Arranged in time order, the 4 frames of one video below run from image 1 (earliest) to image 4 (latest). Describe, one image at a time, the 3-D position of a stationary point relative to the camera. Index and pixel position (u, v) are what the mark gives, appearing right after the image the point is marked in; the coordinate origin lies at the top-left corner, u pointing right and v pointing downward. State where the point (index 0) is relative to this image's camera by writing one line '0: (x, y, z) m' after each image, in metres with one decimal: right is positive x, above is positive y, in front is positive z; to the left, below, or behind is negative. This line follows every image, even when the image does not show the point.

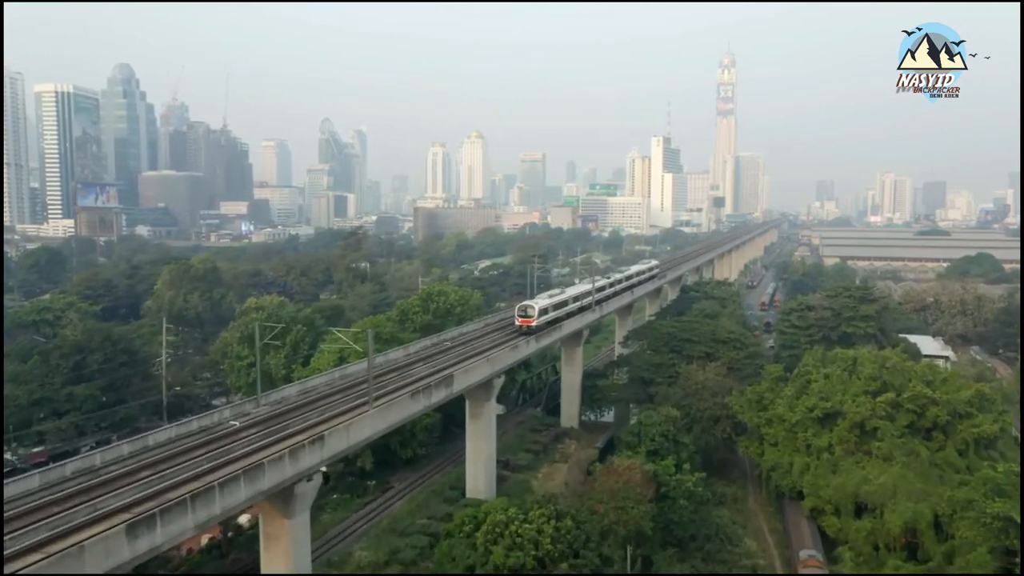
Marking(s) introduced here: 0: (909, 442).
0: (+10.4, -4.0, +19.5) m
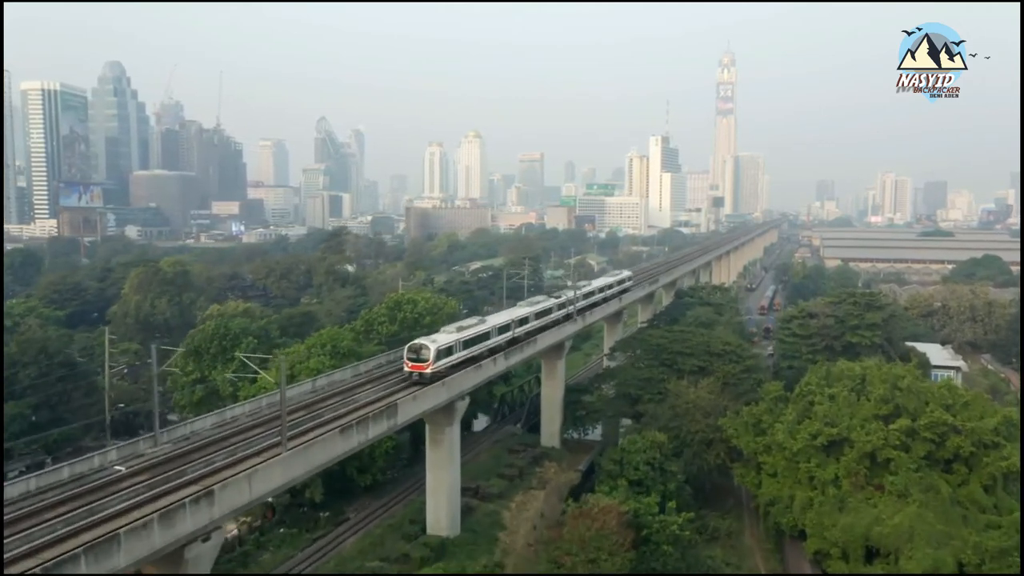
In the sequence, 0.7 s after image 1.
0: (+9.5, -4.3, +17.0) m
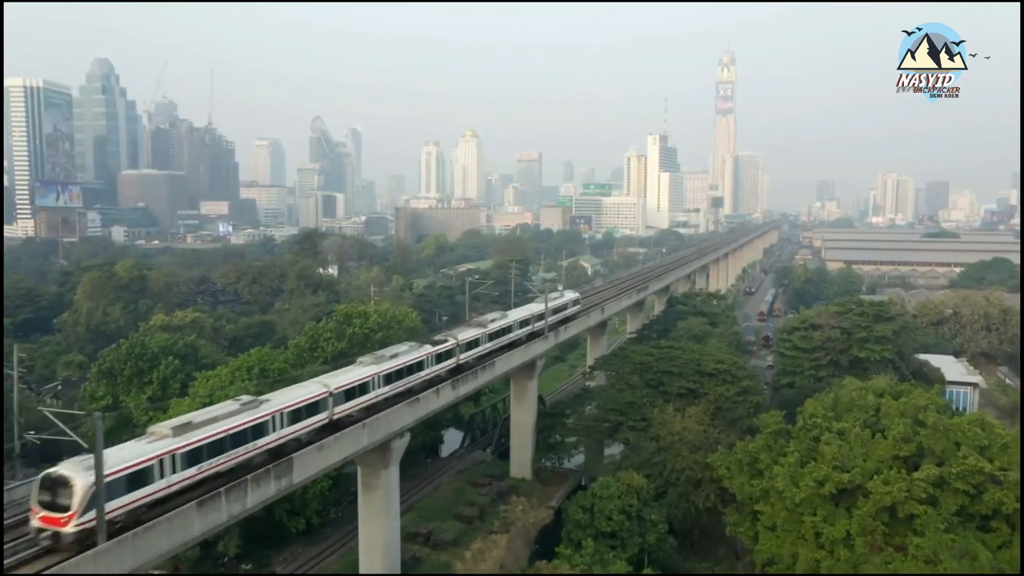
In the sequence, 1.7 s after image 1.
0: (+8.3, -4.7, +13.8) m
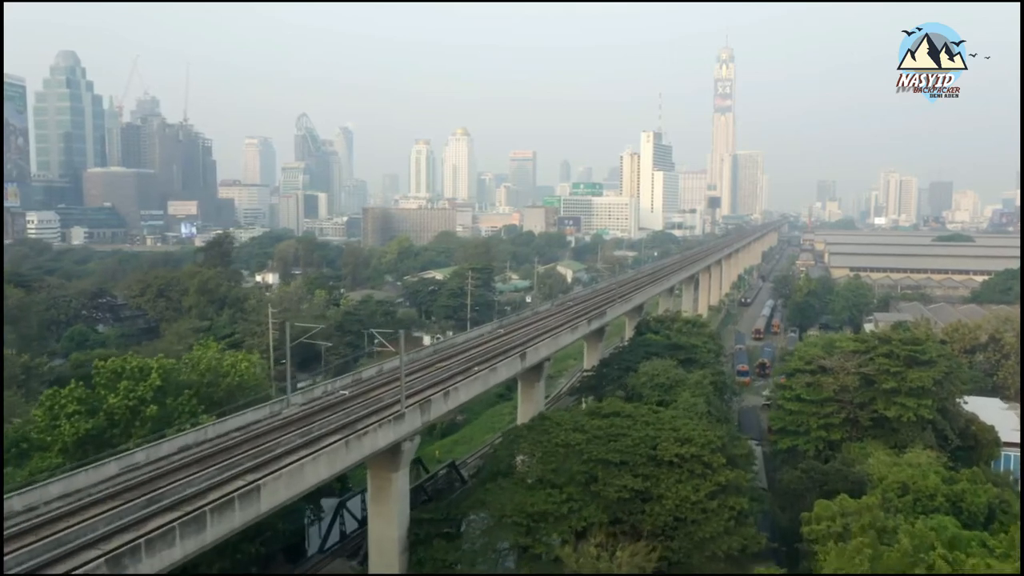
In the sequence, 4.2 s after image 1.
0: (+5.3, -5.6, +5.5) m
